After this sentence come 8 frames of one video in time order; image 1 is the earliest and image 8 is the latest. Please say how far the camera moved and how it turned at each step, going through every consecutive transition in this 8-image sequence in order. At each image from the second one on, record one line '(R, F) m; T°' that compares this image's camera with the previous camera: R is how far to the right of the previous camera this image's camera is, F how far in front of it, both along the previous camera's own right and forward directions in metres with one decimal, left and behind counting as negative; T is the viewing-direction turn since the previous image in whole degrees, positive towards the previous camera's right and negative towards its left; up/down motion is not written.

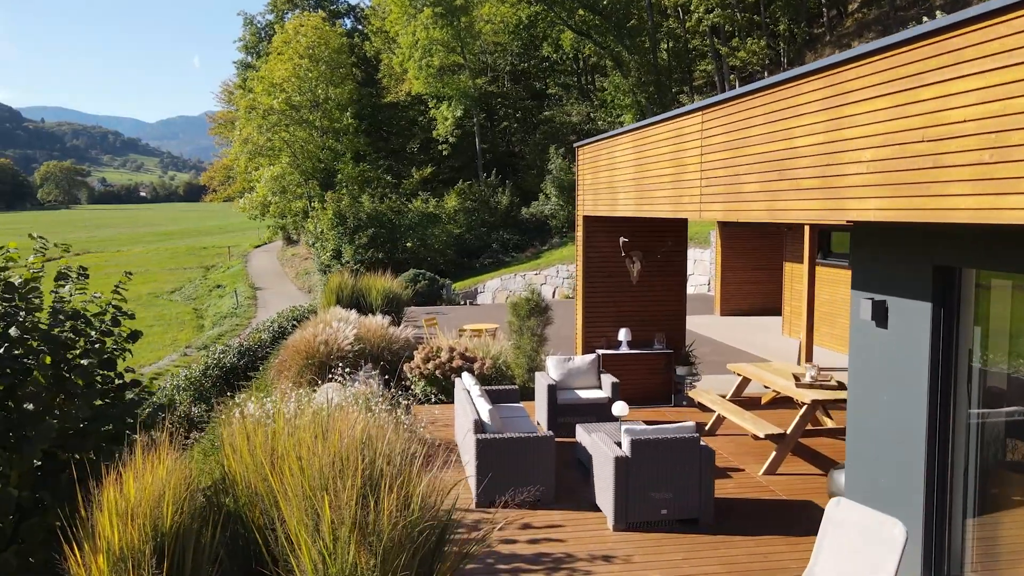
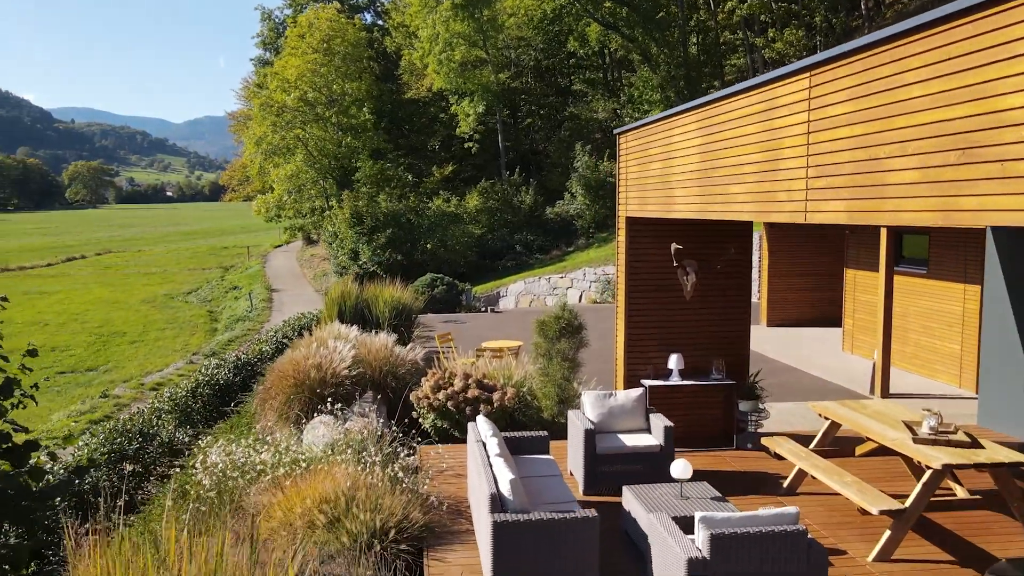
(0.0, +1.3) m; -2°
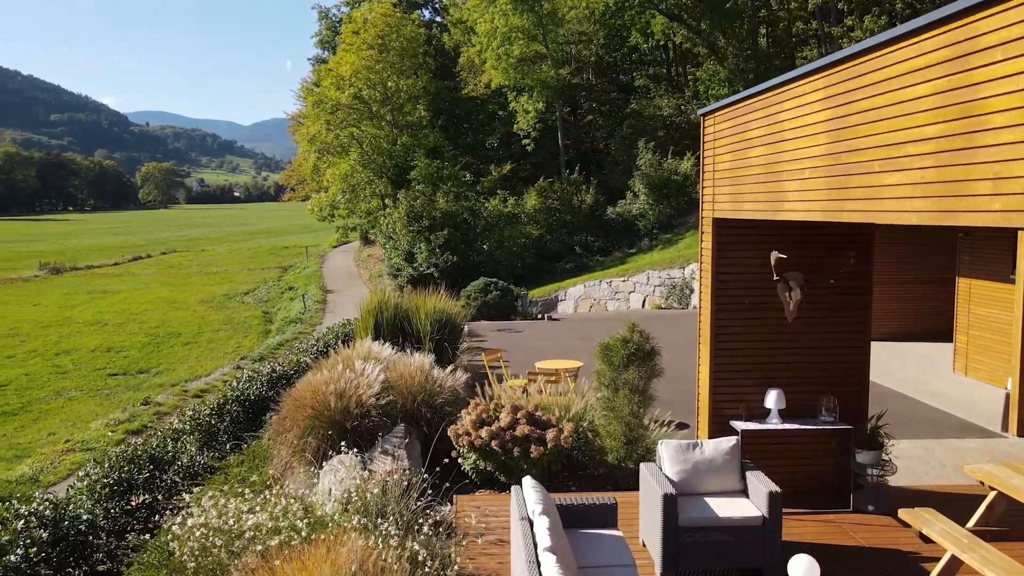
(0.0, +1.1) m; -4°
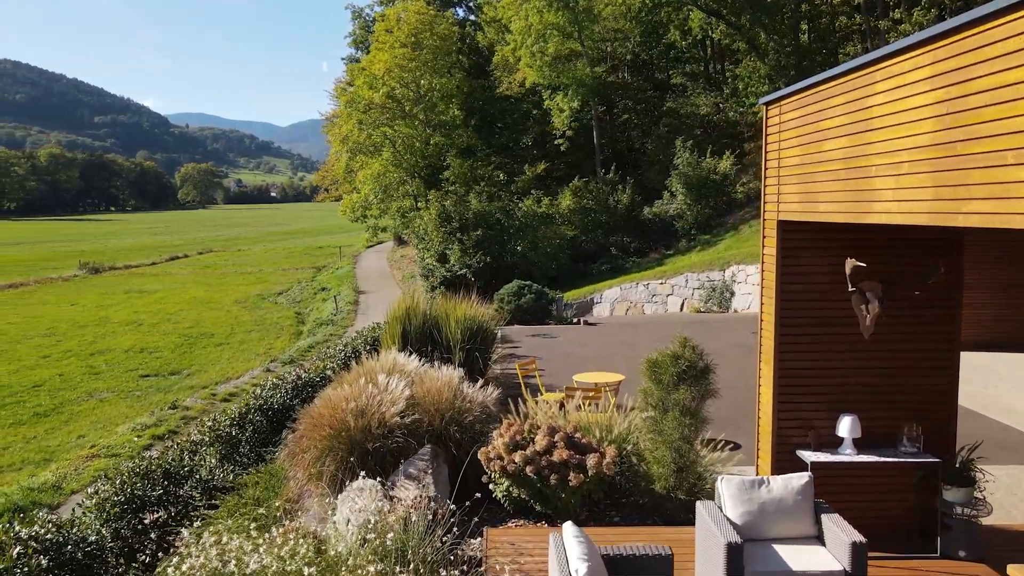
(0.0, +0.5) m; -2°
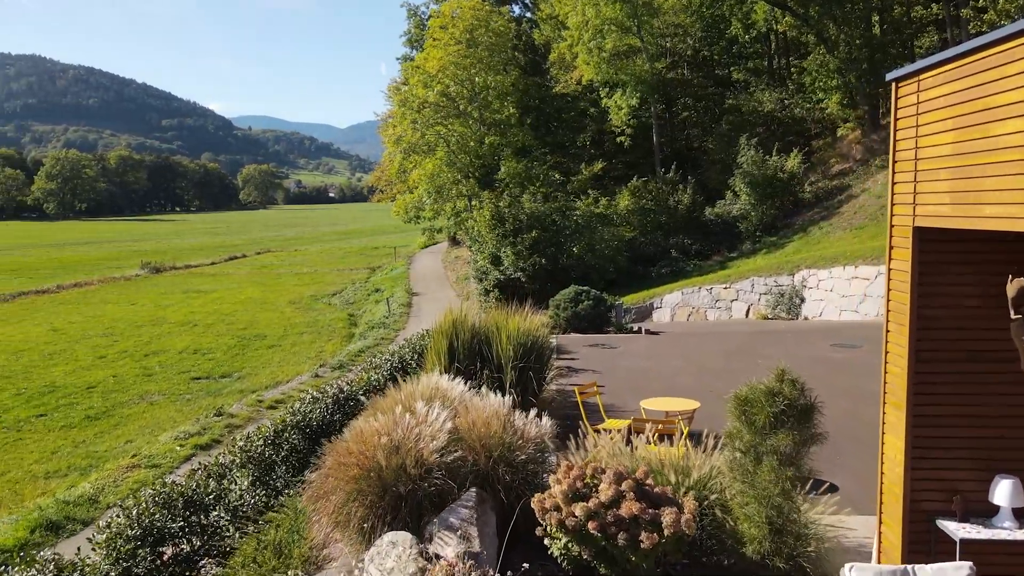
(0.0, +0.8) m; -4°
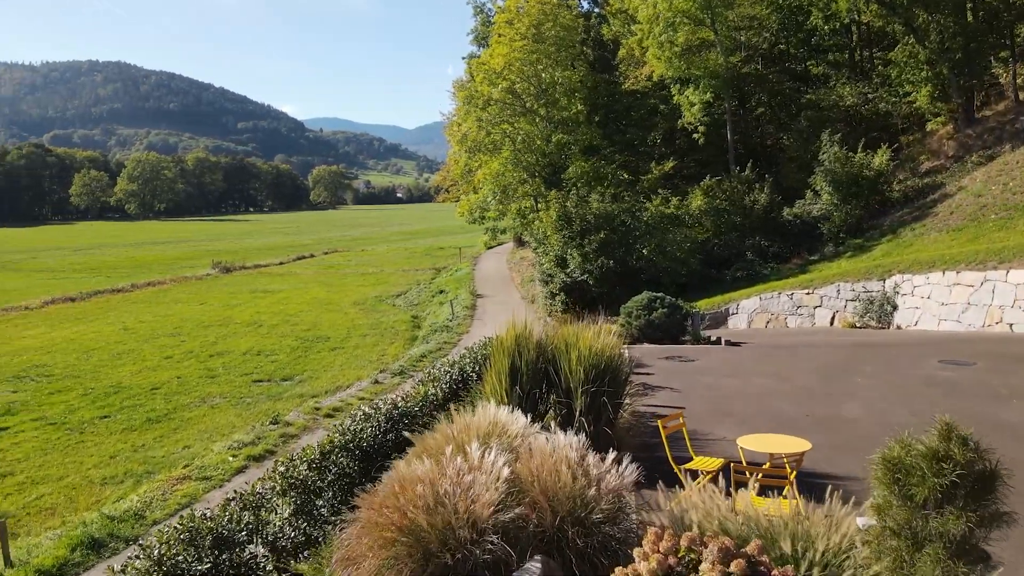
(0.0, +0.9) m; -5°
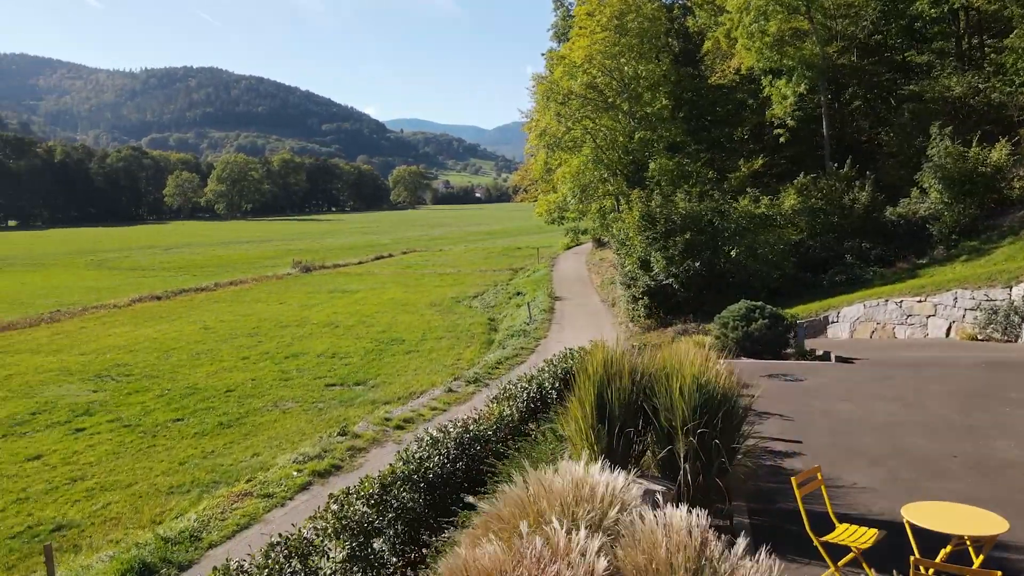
(-0.1, +1.0) m; -5°
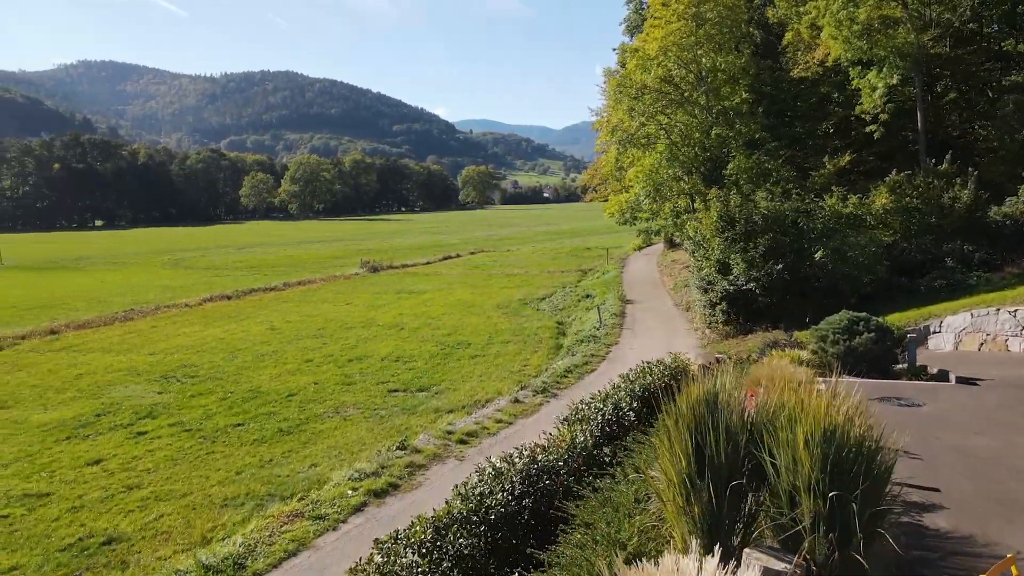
(-0.1, +1.0) m; -5°
